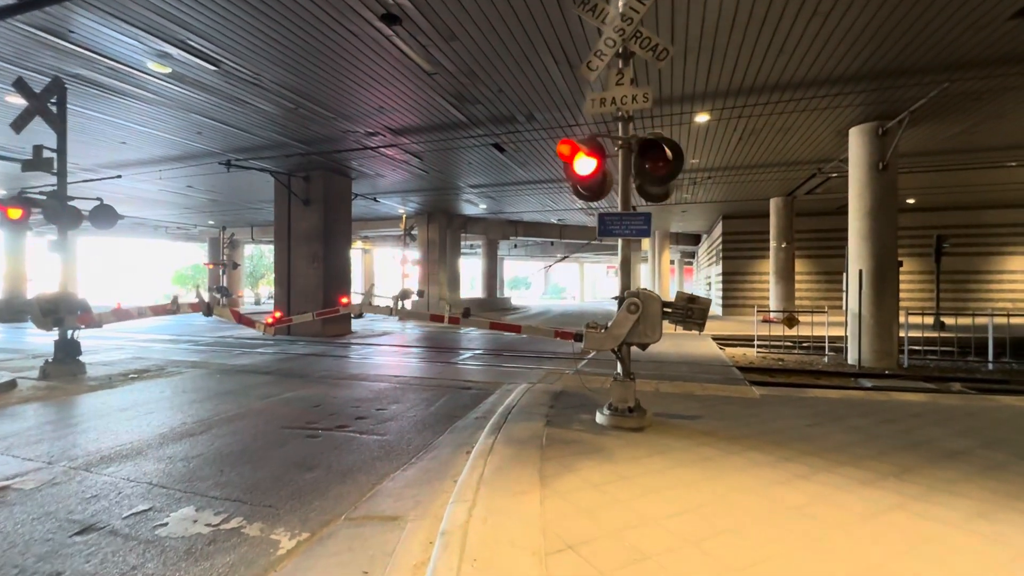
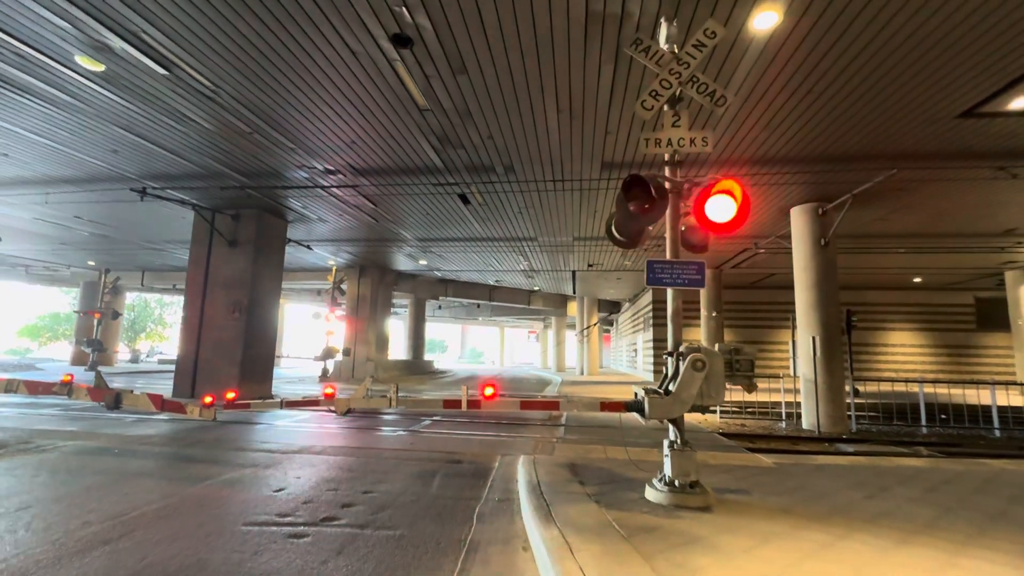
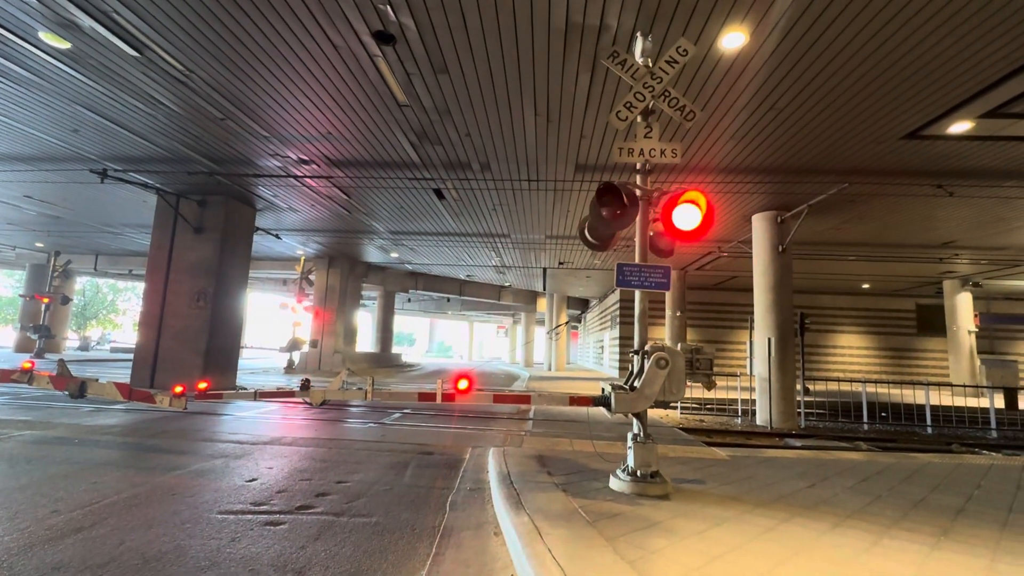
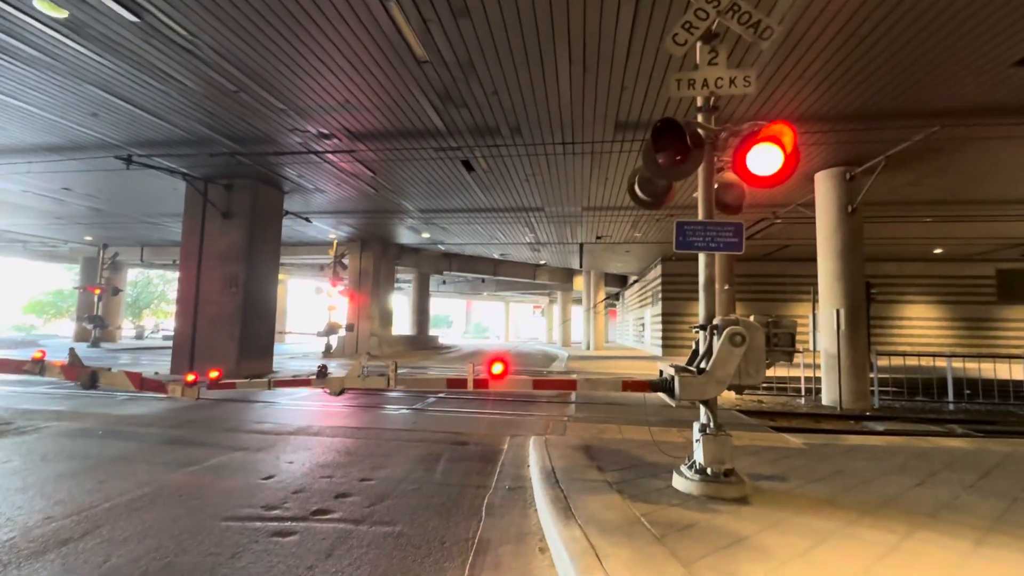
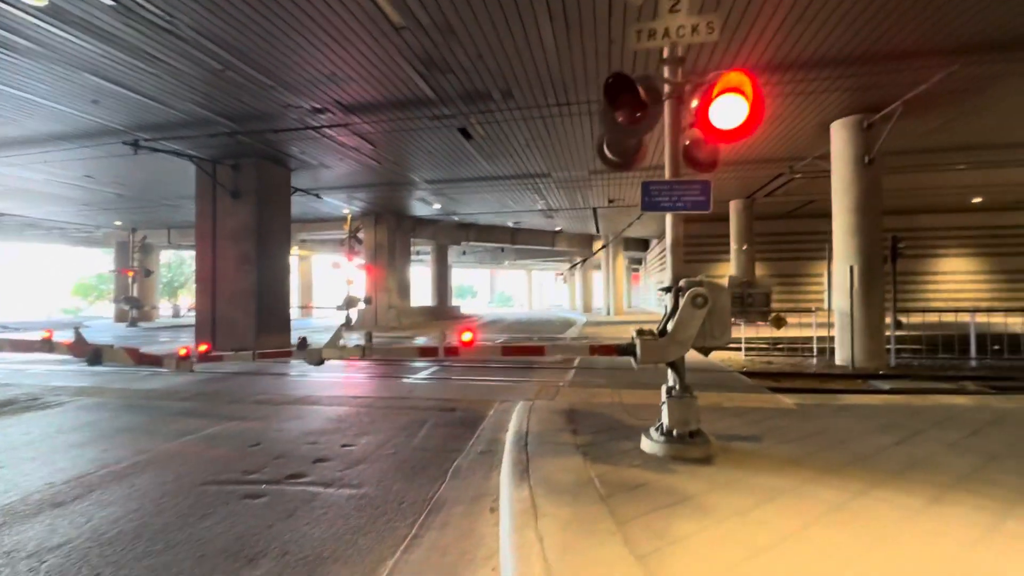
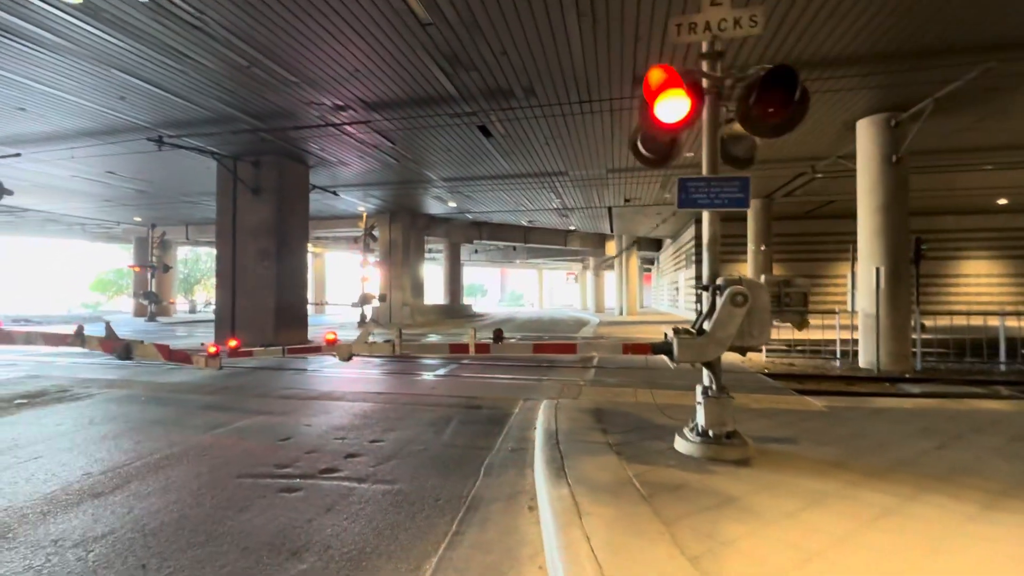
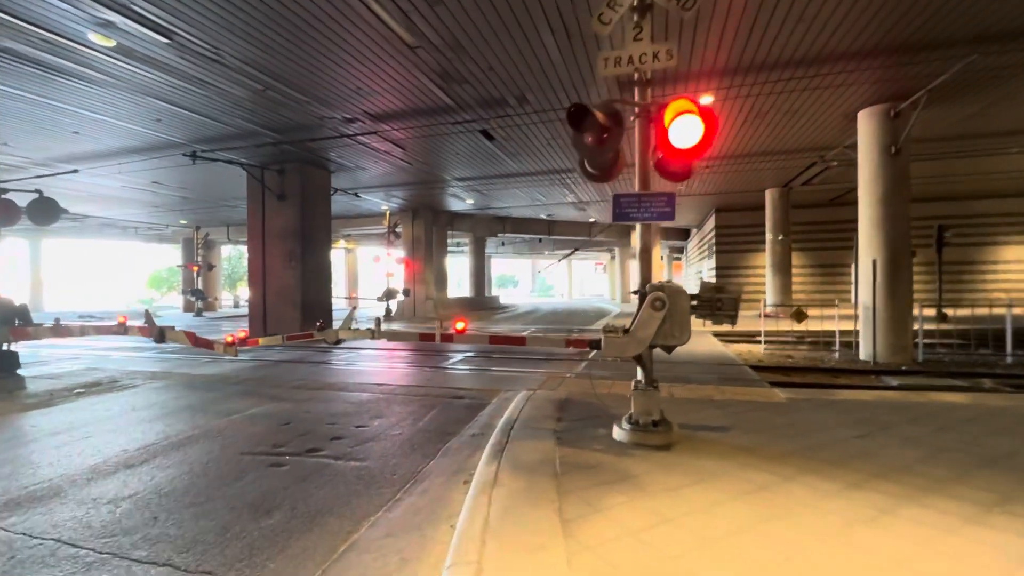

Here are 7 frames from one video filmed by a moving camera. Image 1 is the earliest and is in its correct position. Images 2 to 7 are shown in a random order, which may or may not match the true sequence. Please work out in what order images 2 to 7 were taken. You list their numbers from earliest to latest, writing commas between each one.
7, 5, 6, 4, 2, 3
